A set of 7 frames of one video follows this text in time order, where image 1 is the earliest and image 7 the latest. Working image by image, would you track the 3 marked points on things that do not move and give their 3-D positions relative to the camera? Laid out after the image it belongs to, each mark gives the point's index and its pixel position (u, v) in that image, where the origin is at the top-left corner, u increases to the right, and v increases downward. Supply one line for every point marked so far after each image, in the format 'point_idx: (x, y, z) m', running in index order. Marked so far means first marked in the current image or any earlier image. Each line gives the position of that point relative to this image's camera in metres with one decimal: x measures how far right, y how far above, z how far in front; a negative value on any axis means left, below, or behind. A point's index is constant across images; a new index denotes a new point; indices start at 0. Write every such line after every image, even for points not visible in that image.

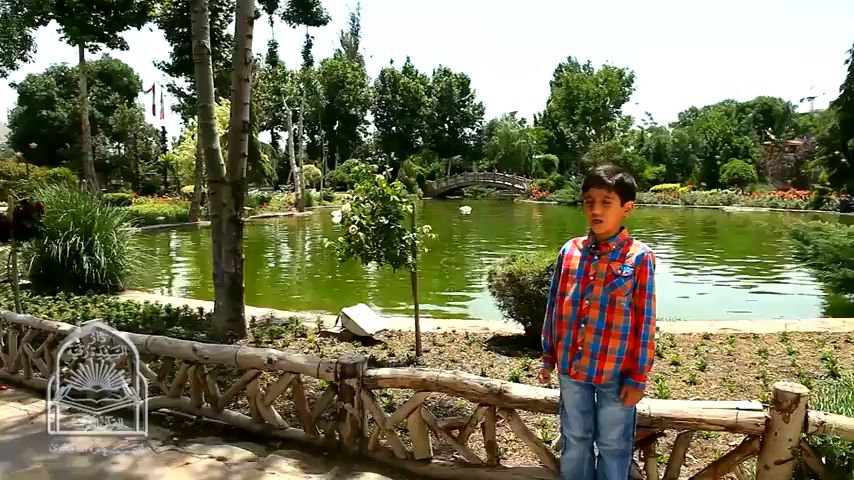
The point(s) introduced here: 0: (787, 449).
0: (+1.2, -0.7, +2.2) m
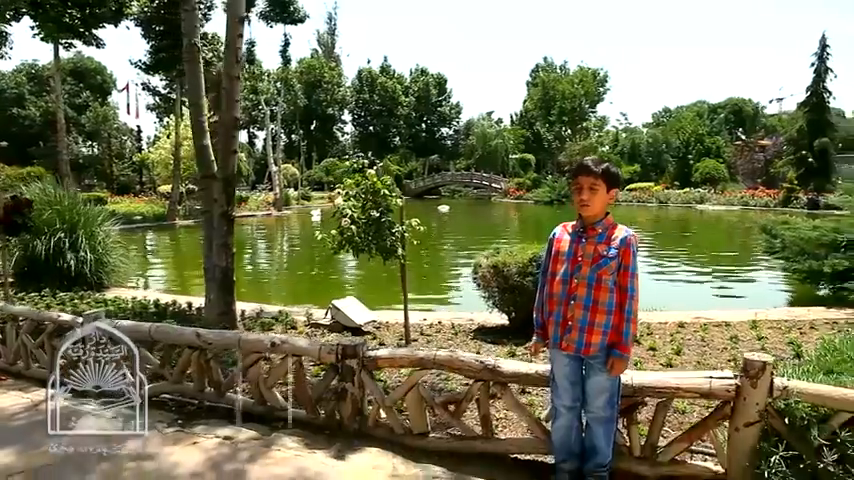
0: (+1.2, -0.6, +2.5) m
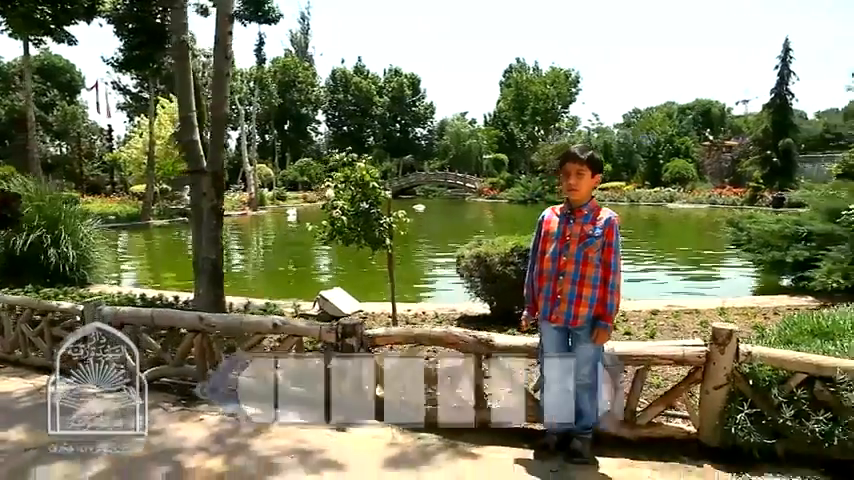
0: (+1.2, -0.6, +2.7) m
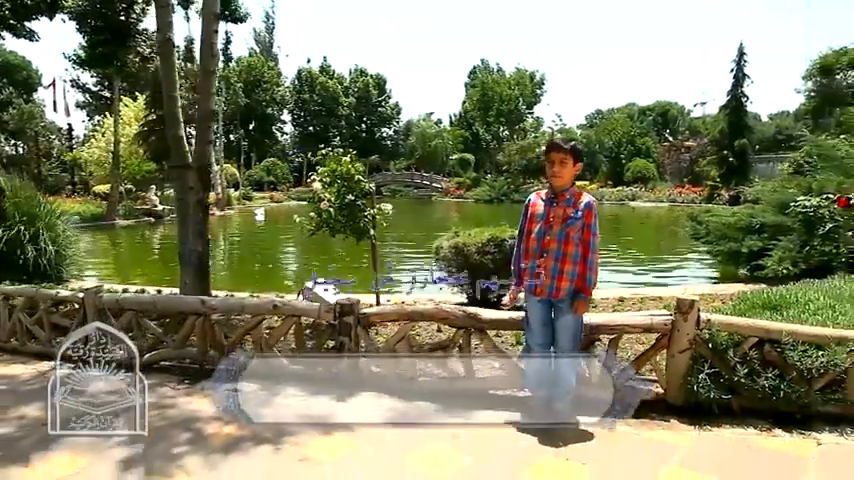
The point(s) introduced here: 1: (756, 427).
0: (+1.2, -0.5, +3.1) m
1: (+1.5, -0.9, +3.0) m
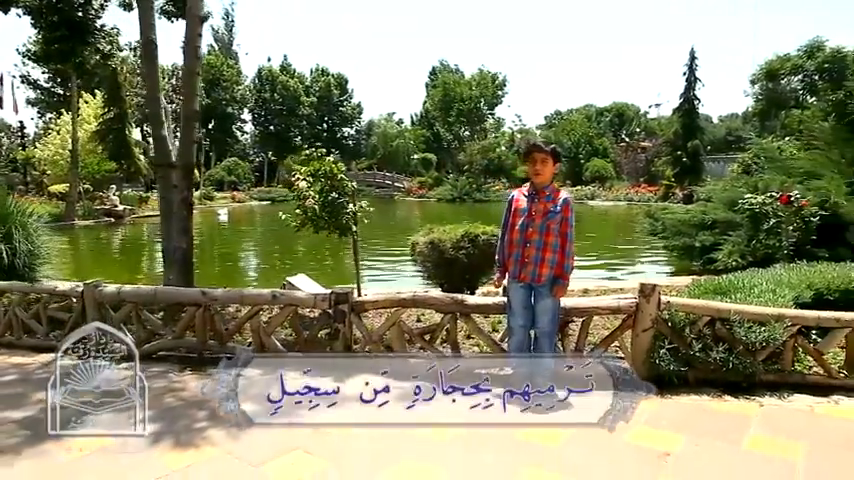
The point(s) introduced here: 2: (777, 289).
0: (+1.2, -0.4, +3.5) m
1: (+1.5, -0.8, +3.5) m
2: (+2.5, -0.3, +4.7) m
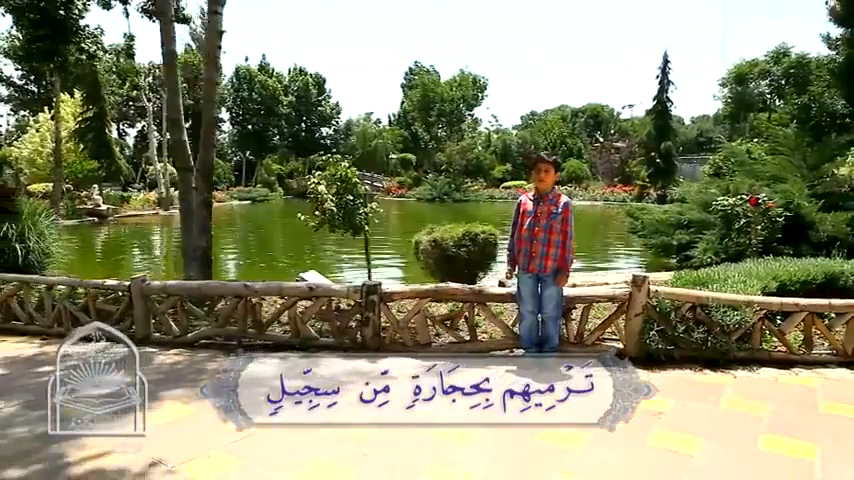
0: (+1.3, -0.4, +4.1) m
1: (+1.6, -0.8, +4.1) m
2: (+2.6, -0.3, +5.3) m
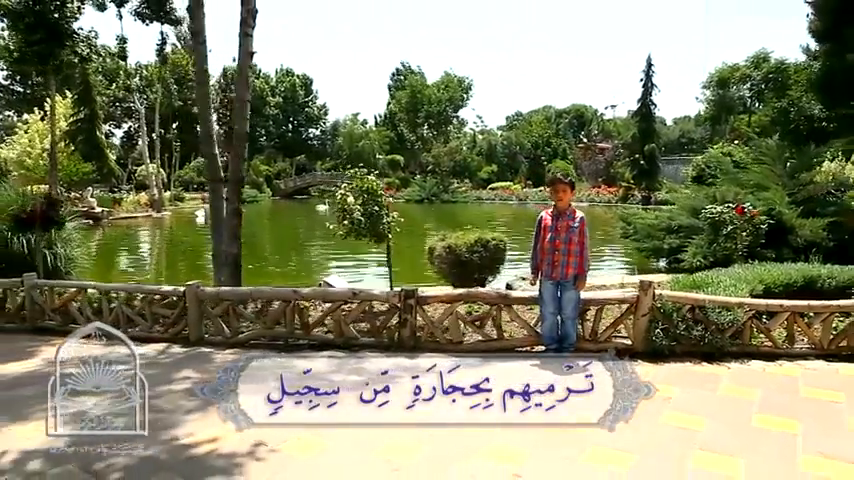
0: (+1.6, -0.5, +4.8) m
1: (+1.9, -0.9, +4.7) m
2: (+2.8, -0.4, +6.0) m
